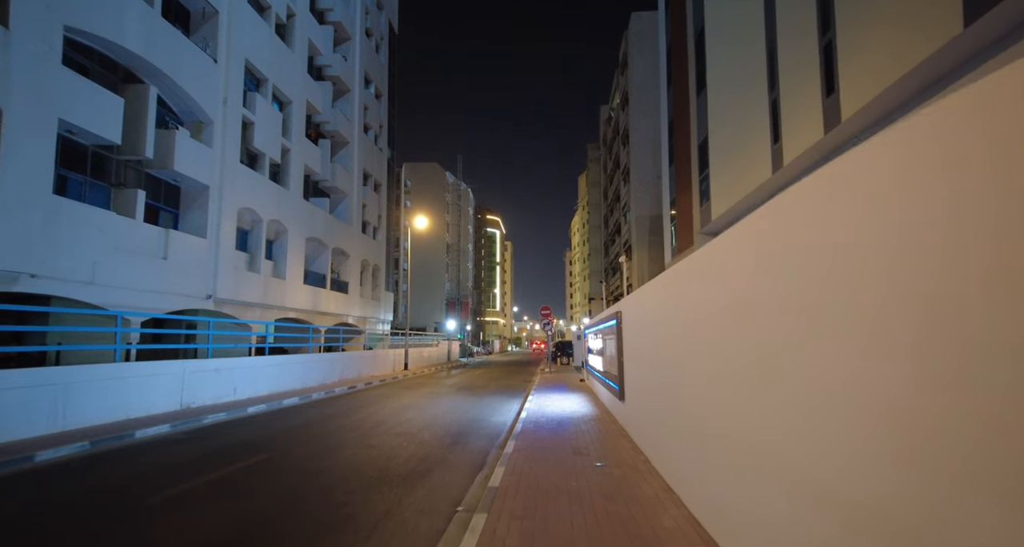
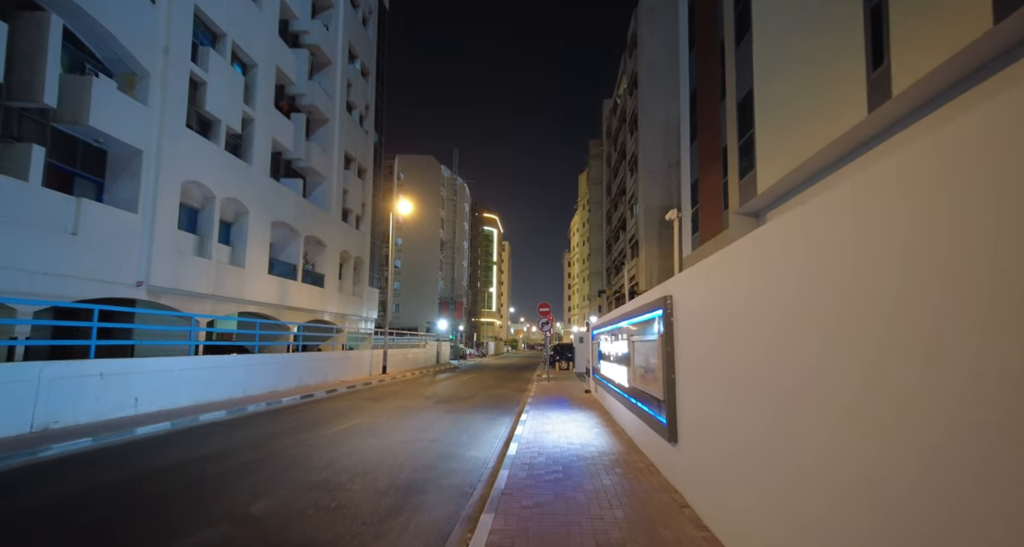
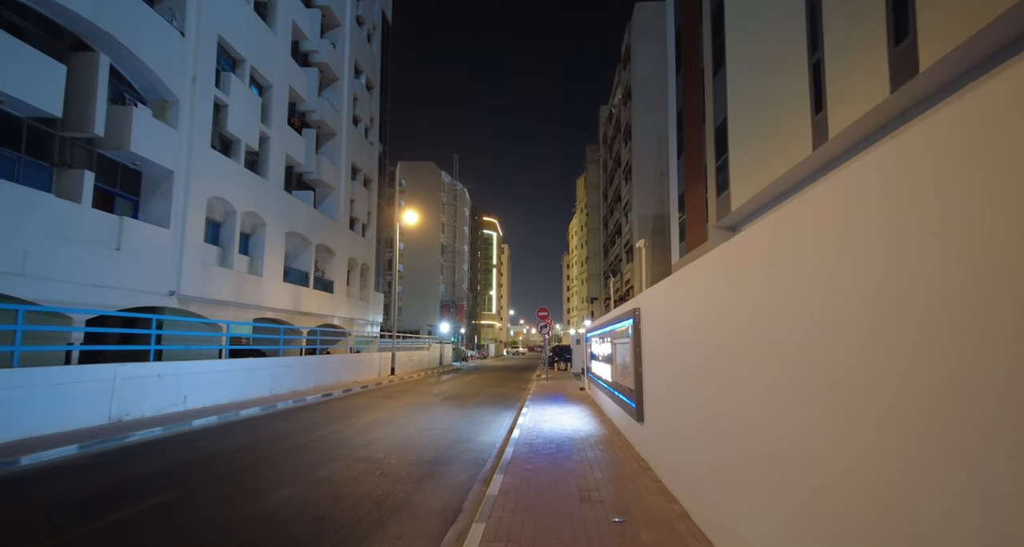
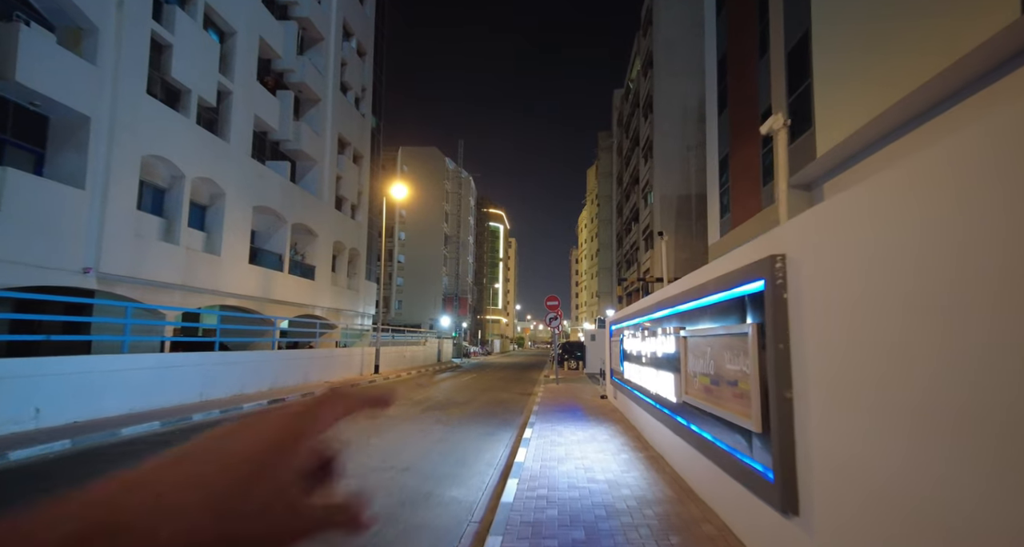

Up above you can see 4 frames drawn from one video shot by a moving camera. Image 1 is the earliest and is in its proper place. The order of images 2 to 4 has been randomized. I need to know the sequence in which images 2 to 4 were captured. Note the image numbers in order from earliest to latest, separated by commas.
3, 2, 4
